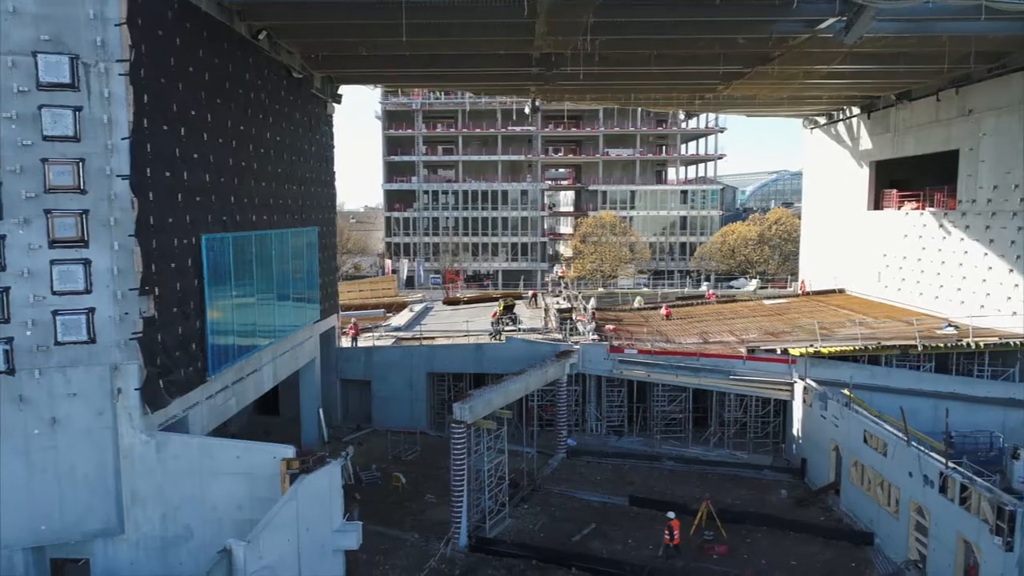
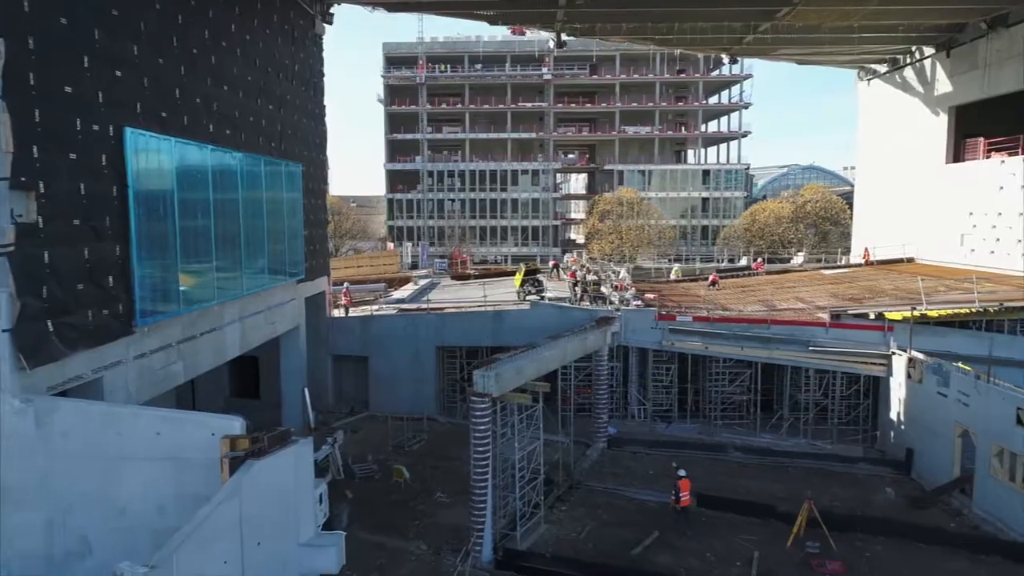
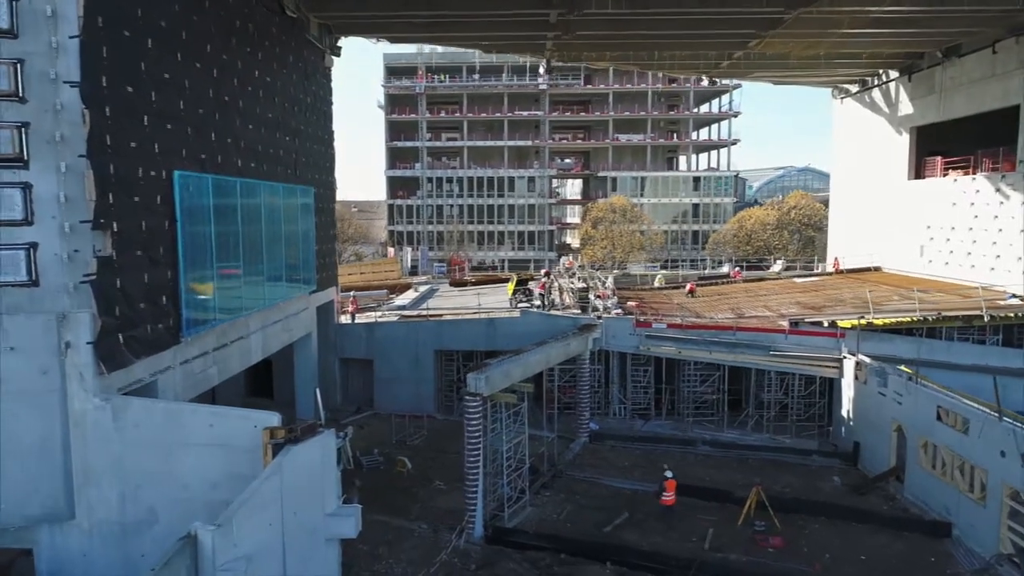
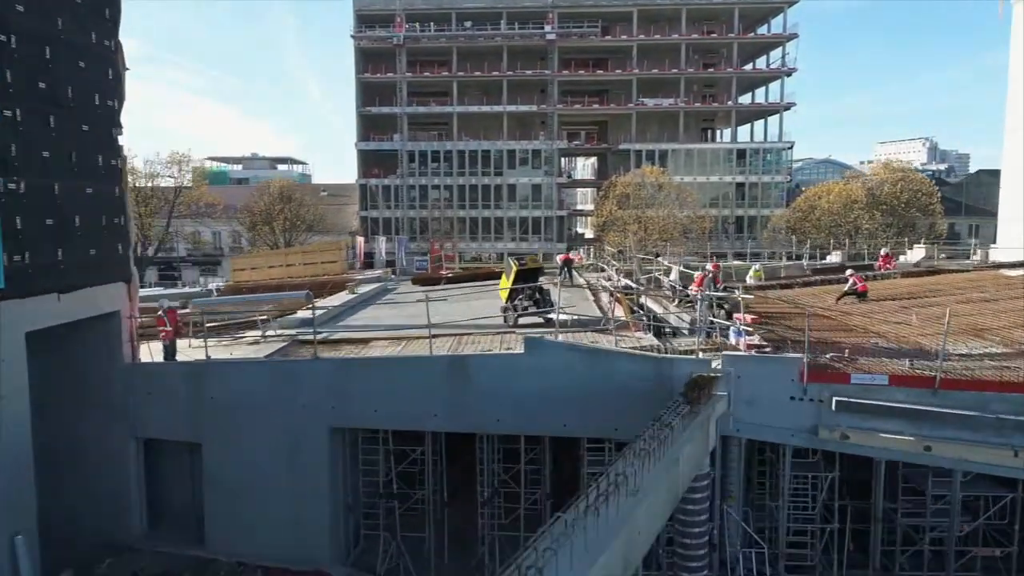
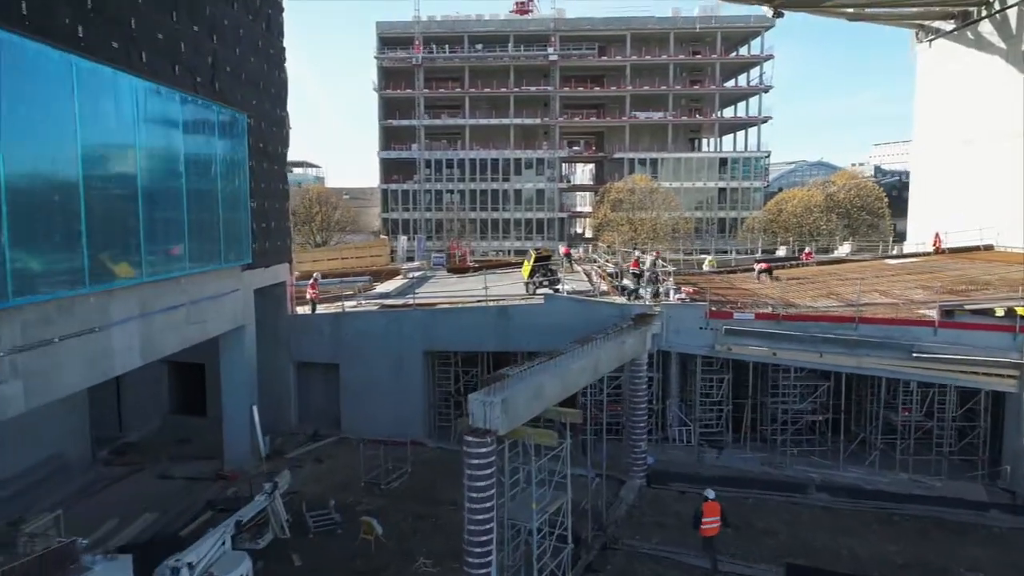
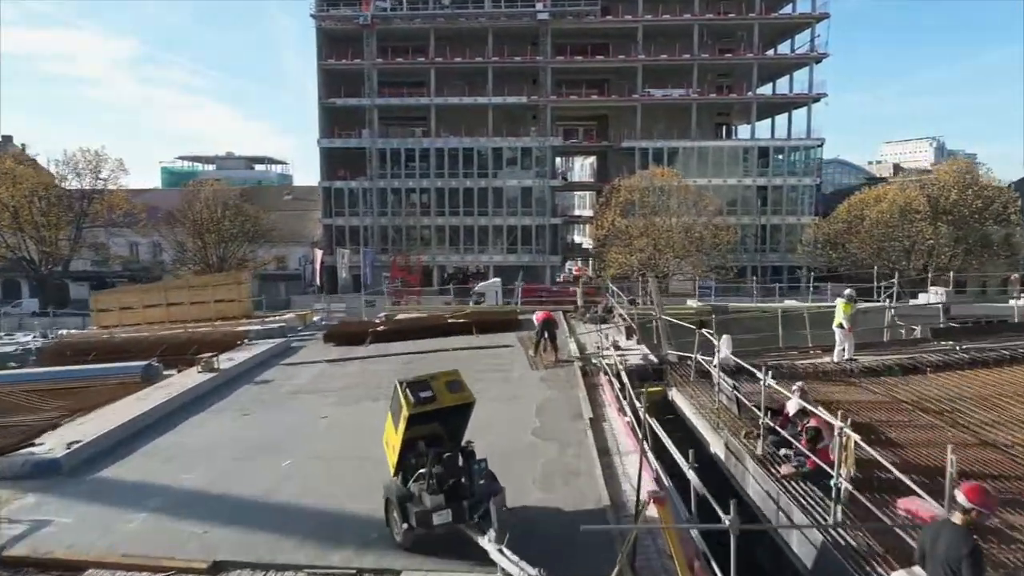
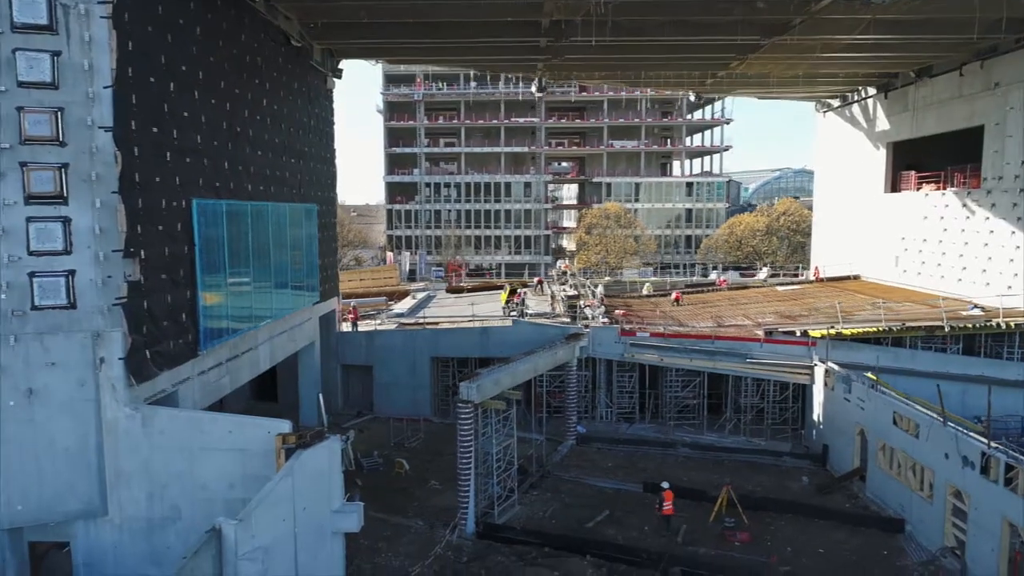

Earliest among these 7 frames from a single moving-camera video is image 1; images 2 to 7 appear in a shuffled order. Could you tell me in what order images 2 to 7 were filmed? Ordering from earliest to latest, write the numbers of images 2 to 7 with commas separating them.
7, 3, 2, 5, 4, 6
